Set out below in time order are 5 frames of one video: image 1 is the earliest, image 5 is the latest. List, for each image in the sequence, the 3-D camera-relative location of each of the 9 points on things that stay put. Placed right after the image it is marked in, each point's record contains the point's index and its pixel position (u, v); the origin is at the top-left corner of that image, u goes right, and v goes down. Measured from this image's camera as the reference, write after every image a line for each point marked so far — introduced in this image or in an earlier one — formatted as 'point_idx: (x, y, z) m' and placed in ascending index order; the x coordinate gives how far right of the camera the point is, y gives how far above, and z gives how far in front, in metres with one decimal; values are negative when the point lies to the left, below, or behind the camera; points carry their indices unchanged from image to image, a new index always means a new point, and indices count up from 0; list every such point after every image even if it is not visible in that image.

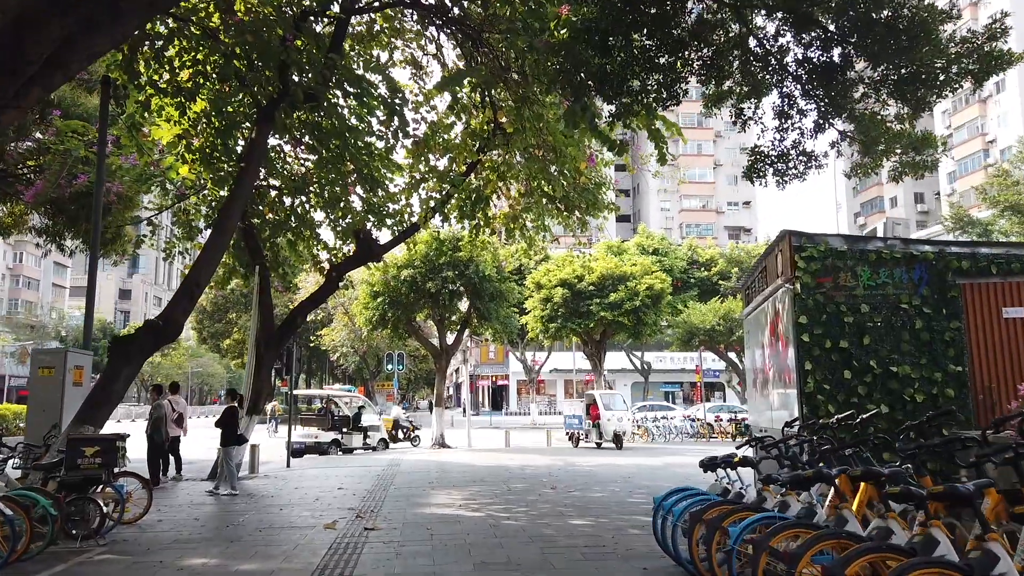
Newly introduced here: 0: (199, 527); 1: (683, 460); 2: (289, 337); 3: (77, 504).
0: (-3.2, -2.5, +7.4) m
1: (+3.6, -3.6, +15.1) m
2: (-4.4, -1.0, +14.0) m
3: (-3.9, -2.0, +6.5) m
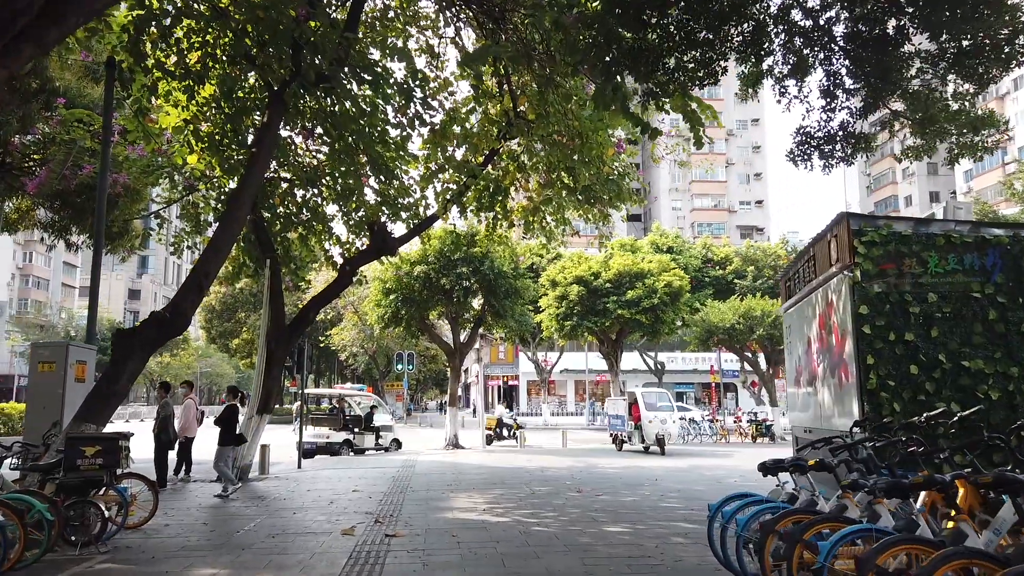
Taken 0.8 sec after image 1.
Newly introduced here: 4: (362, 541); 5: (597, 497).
0: (-3.0, -2.4, +6.9) m
1: (+4.0, -3.6, +14.6) m
2: (-4.0, -0.9, +13.6) m
3: (-3.7, -1.9, +6.0) m
4: (-1.3, -2.3, +6.4) m
5: (+1.1, -2.6, +9.0) m
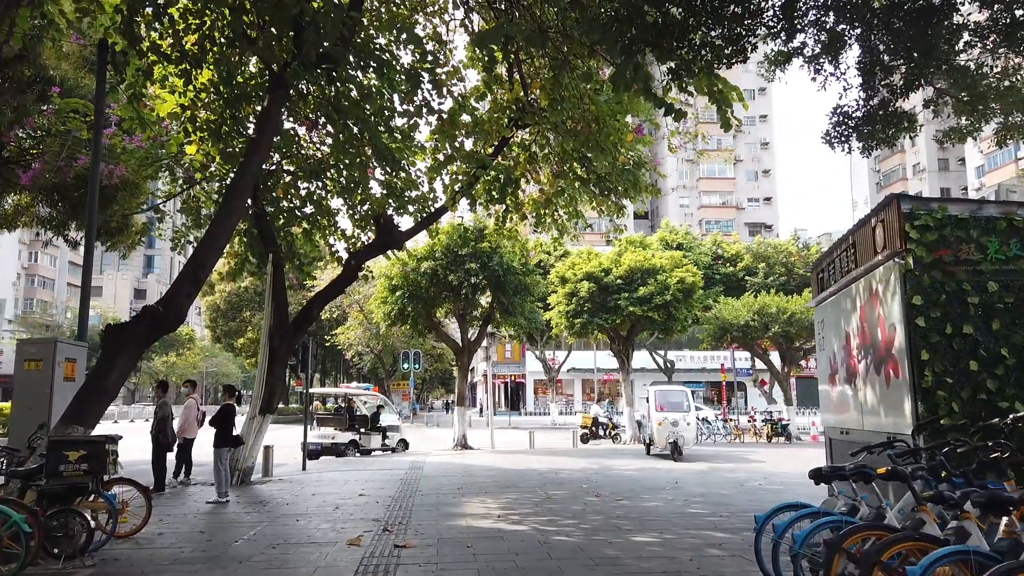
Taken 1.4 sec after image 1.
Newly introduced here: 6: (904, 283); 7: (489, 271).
0: (-2.8, -2.3, +6.4) m
1: (+4.2, -3.5, +14.1) m
2: (-3.8, -0.8, +13.1) m
3: (-3.5, -1.8, +5.5) m
4: (-1.2, -2.2, +5.9) m
5: (+1.2, -2.5, +8.5) m
6: (+3.0, 0.0, +5.4) m
7: (-0.6, +0.4, +18.5) m
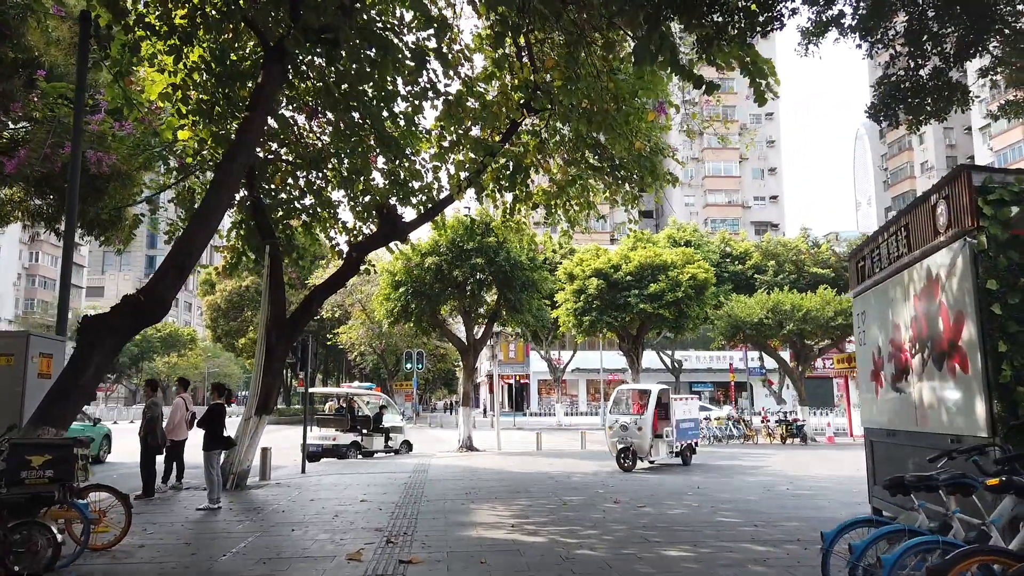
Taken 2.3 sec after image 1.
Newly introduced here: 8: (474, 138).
0: (-2.6, -2.2, +5.8) m
1: (+4.4, -3.3, +13.4) m
2: (-3.7, -0.7, +12.5) m
3: (-3.4, -1.7, +4.9) m
4: (-1.1, -2.1, +5.3) m
5: (+1.4, -2.4, +7.8) m
6: (+3.1, +0.2, +4.8) m
7: (-0.4, +0.5, +17.9) m
8: (-0.6, +2.4, +11.4) m
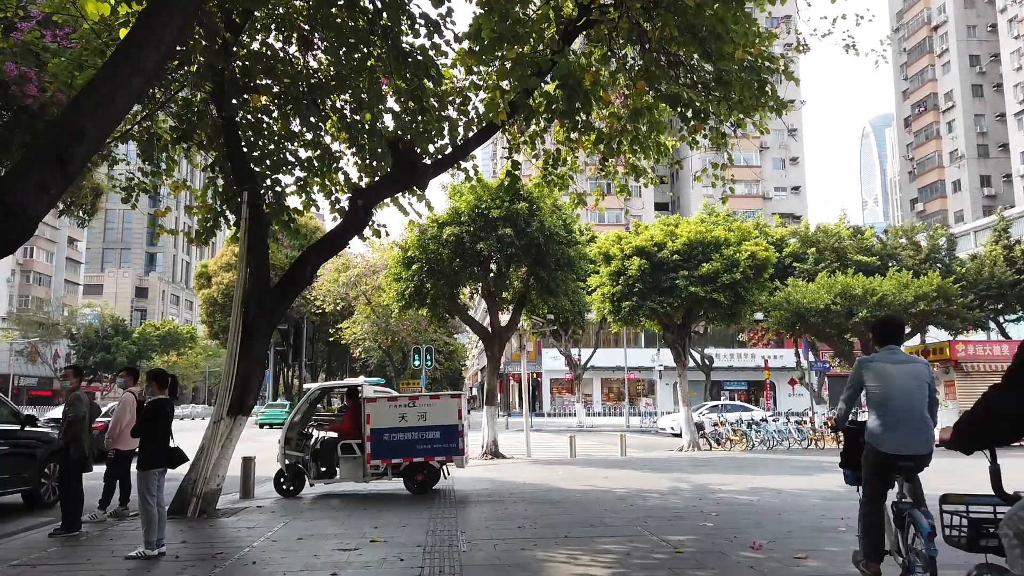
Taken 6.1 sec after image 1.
0: (-2.0, -1.7, +3.0) m
1: (+5.1, -2.9, +10.6) m
2: (-3.0, -0.2, +9.7) m
3: (-2.7, -1.2, +2.1) m
4: (-0.4, -1.6, +2.5) m
5: (+2.1, -2.0, +5.0) m
6: (+3.8, +0.6, +2.0) m
7: (+0.3, +1.0, +15.1) m
8: (+0.1, +2.9, +8.6) m
